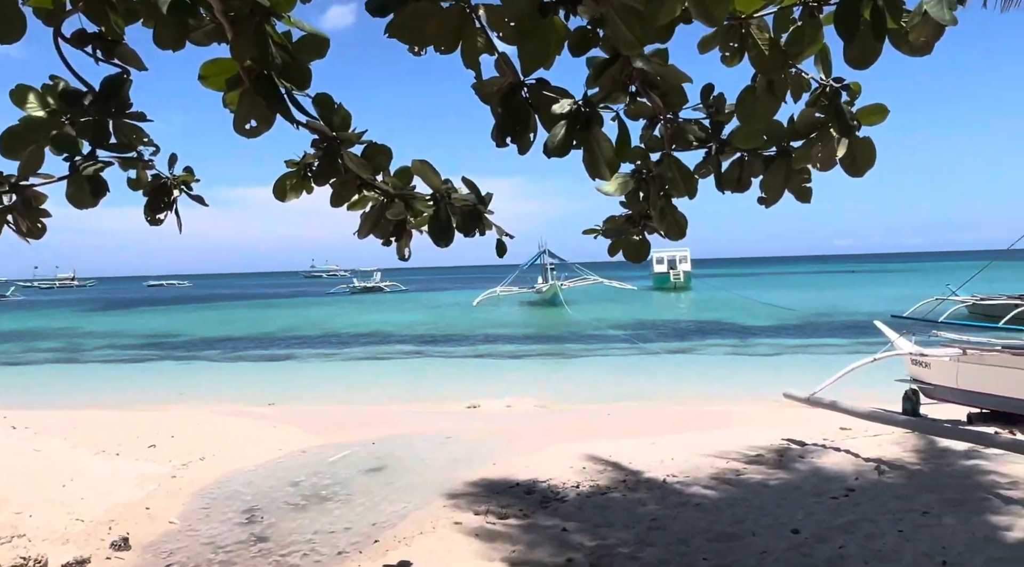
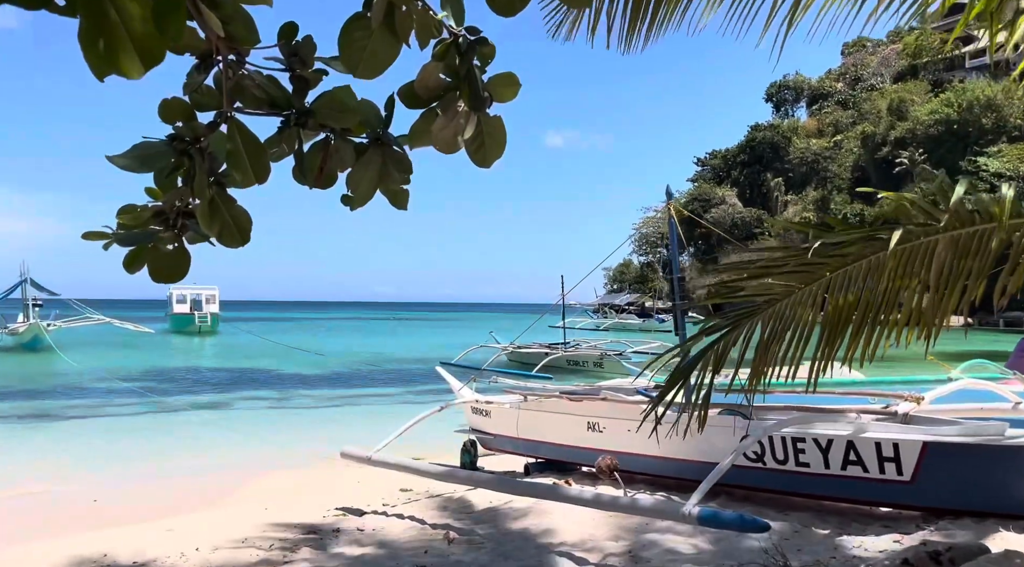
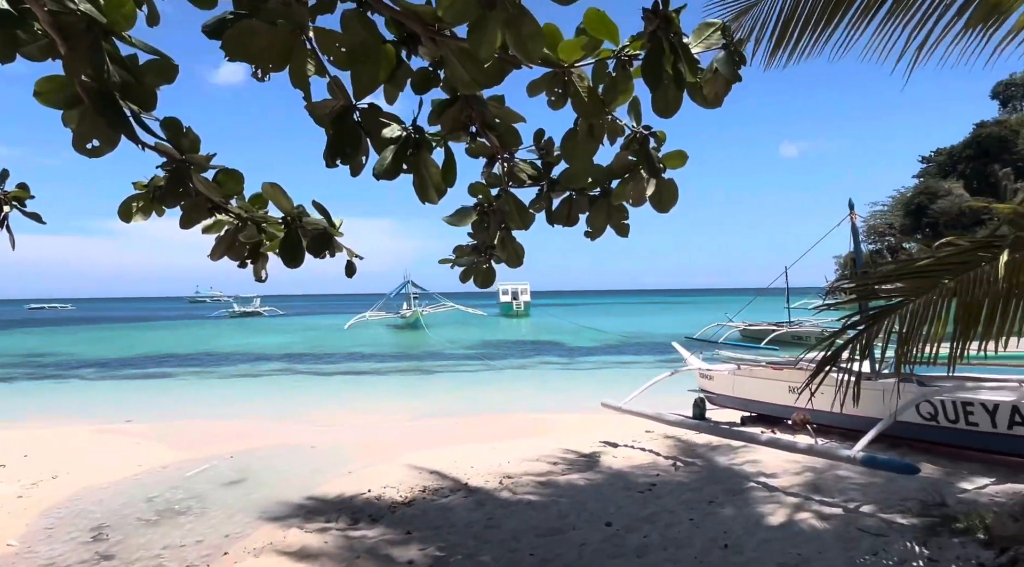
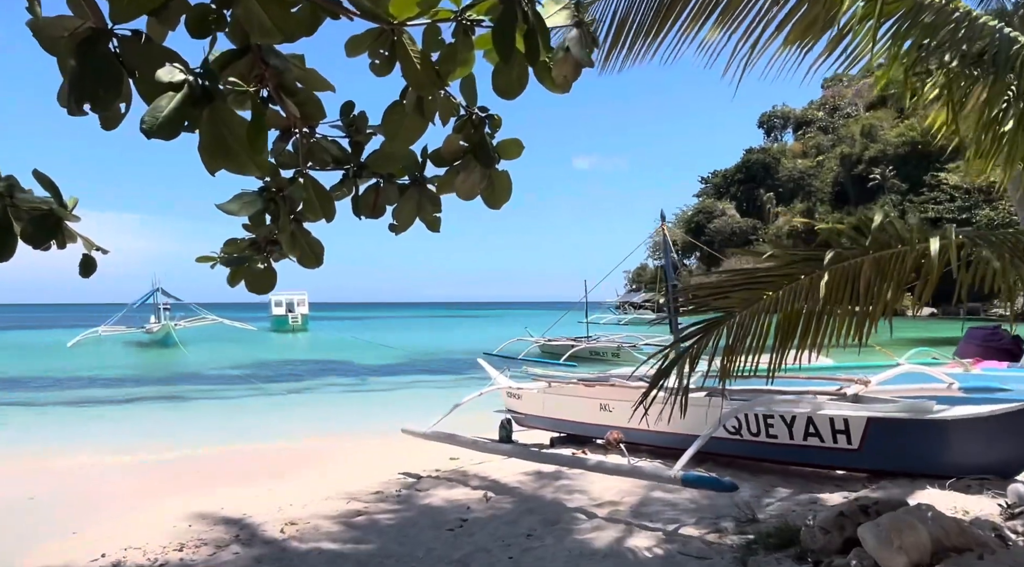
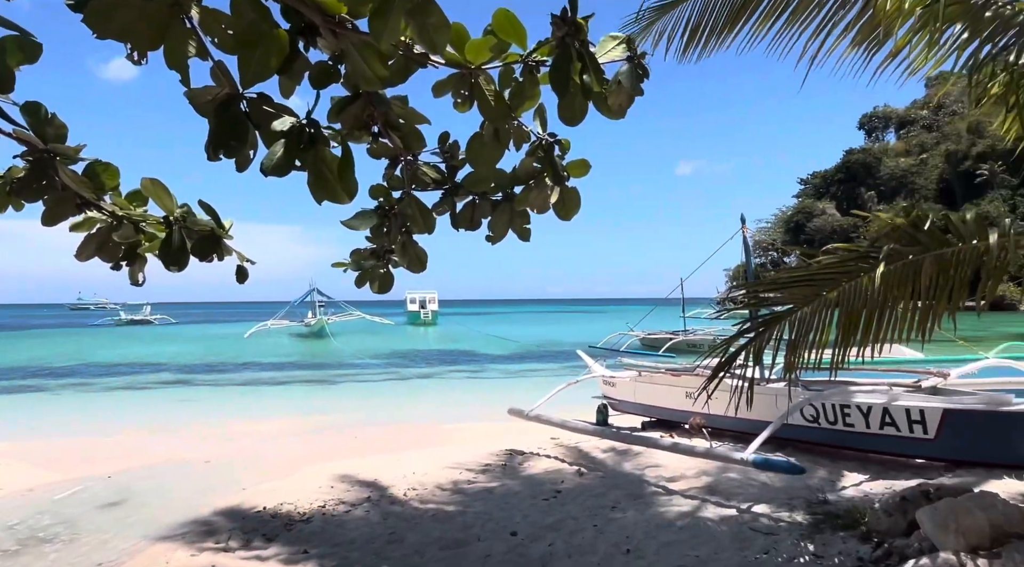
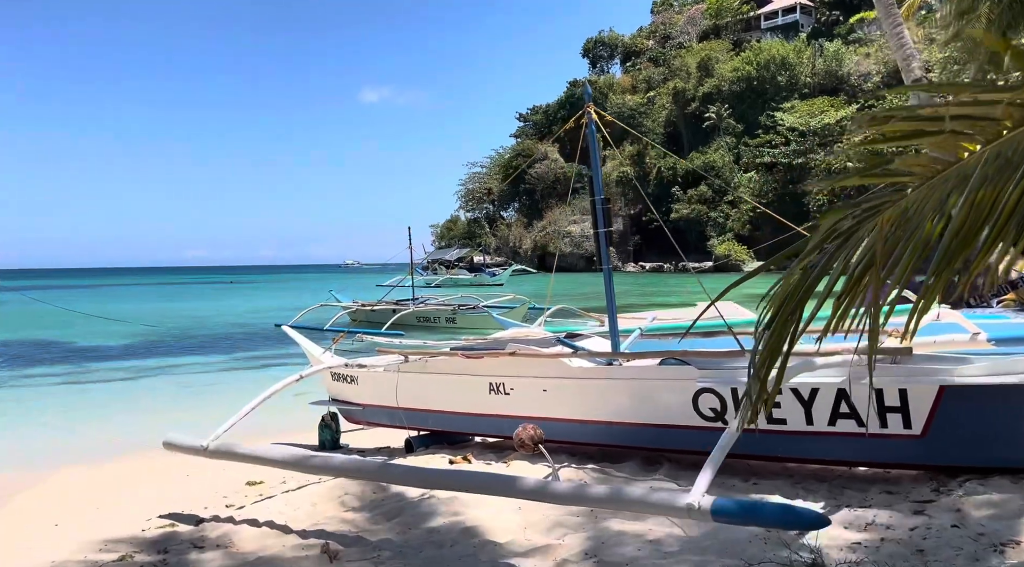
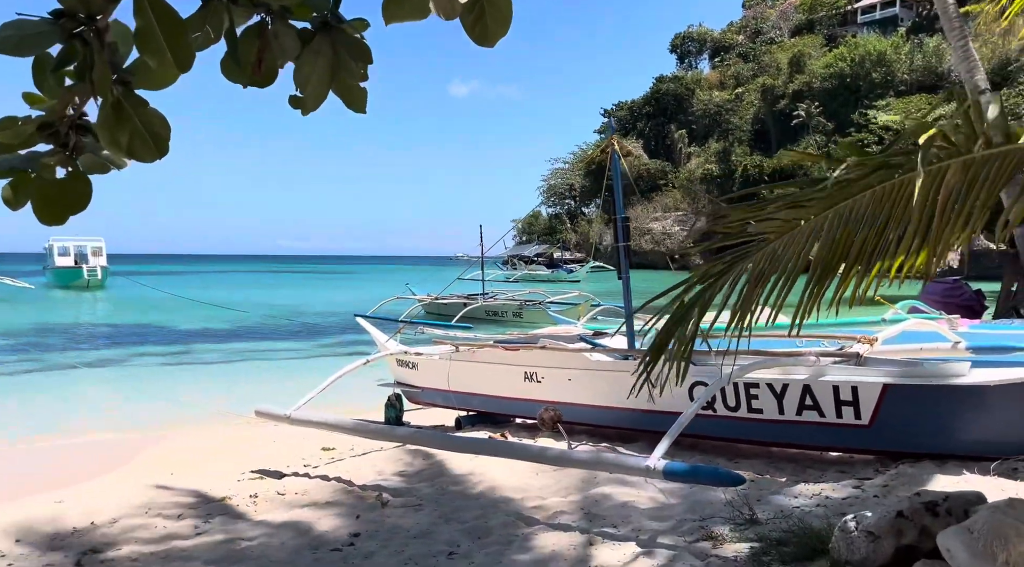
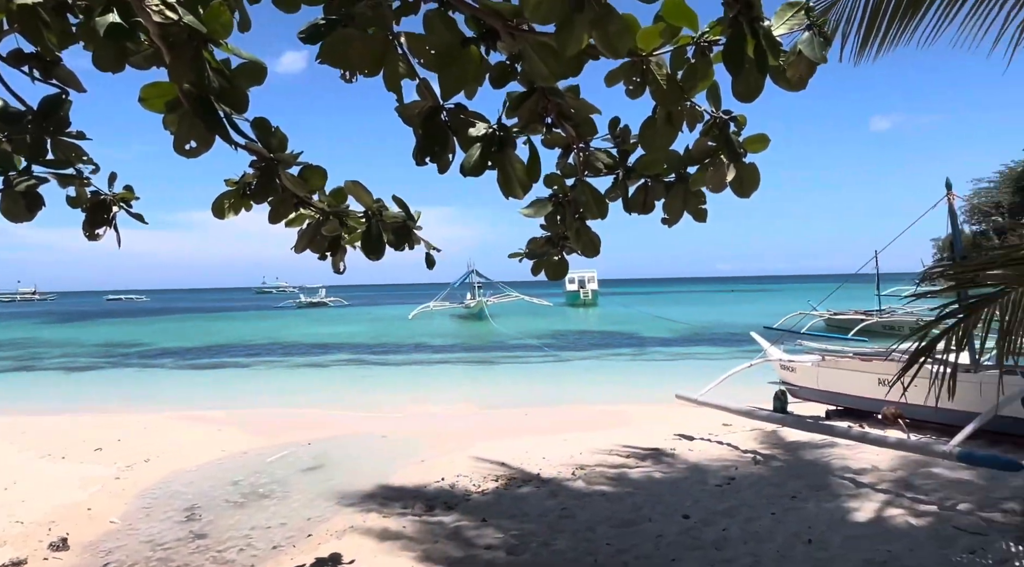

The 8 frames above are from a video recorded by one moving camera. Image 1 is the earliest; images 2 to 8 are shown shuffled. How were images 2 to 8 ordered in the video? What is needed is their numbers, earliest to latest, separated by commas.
8, 3, 5, 4, 2, 7, 6
